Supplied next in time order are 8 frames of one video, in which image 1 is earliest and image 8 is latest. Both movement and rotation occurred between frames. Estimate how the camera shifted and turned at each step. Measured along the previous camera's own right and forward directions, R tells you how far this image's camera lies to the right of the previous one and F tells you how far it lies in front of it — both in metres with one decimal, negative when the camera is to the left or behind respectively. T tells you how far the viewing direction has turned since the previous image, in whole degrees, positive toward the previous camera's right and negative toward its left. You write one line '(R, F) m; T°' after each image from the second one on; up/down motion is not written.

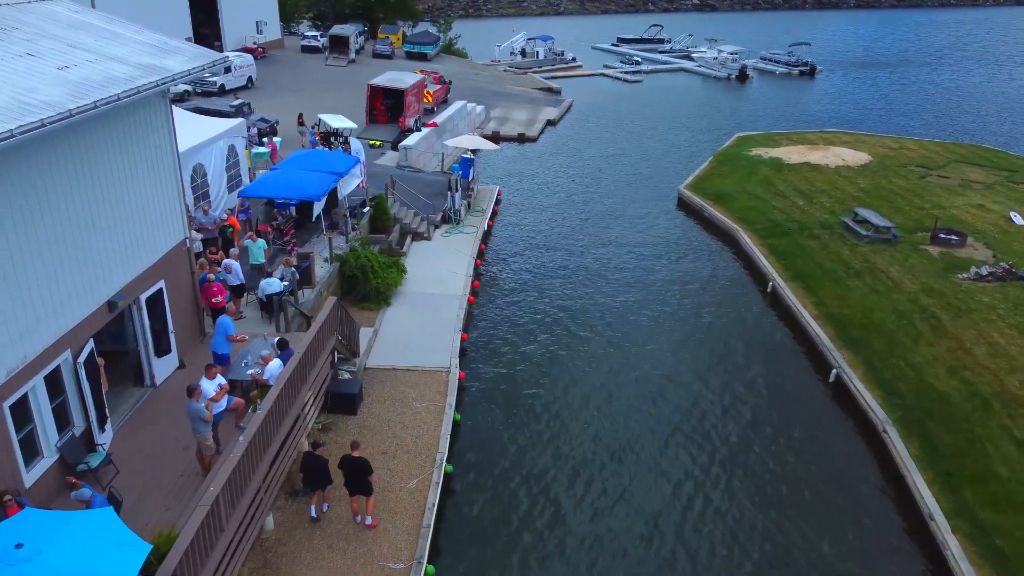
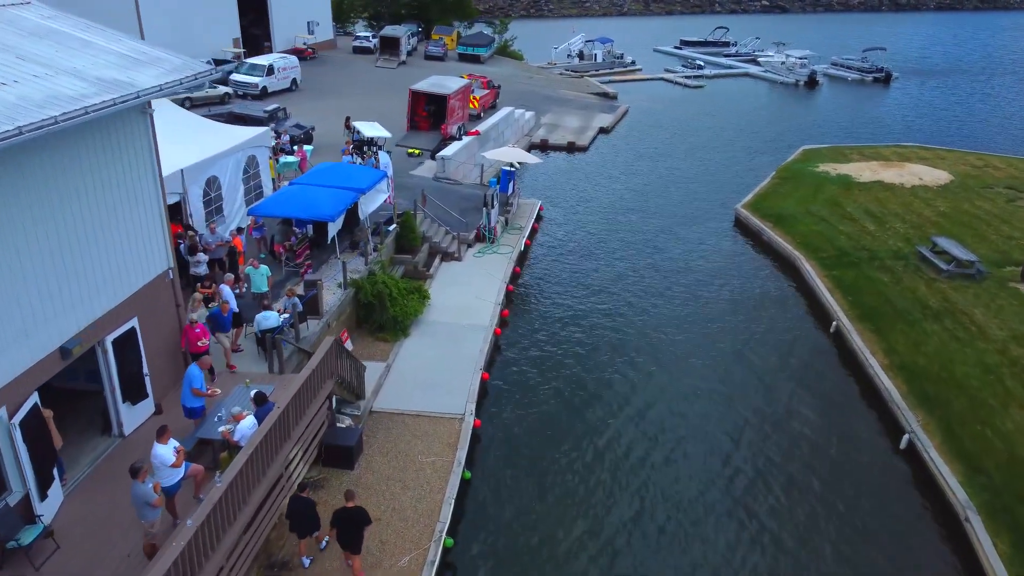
(+0.6, +1.8) m; -4°
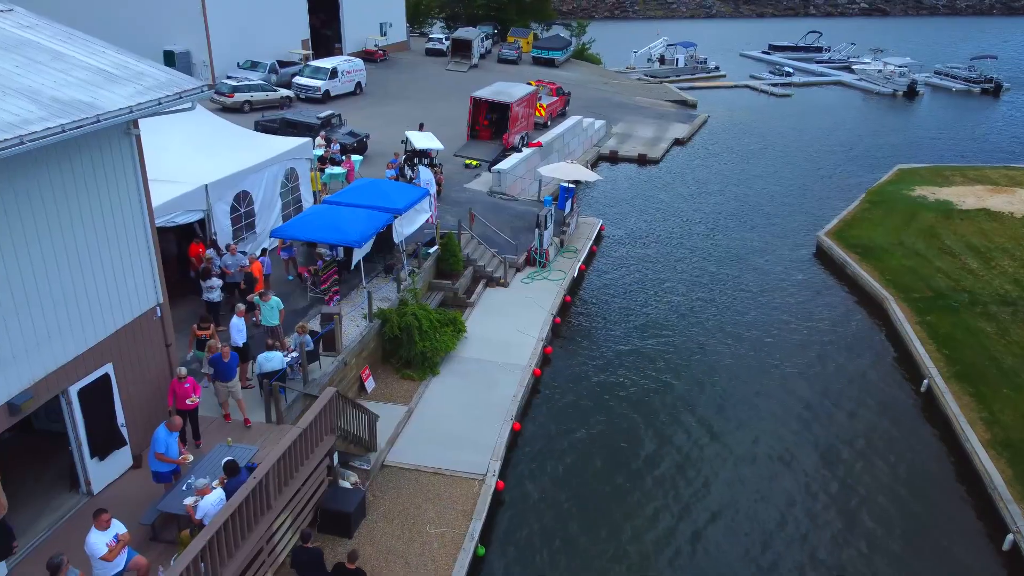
(+0.7, +1.7) m; -5°
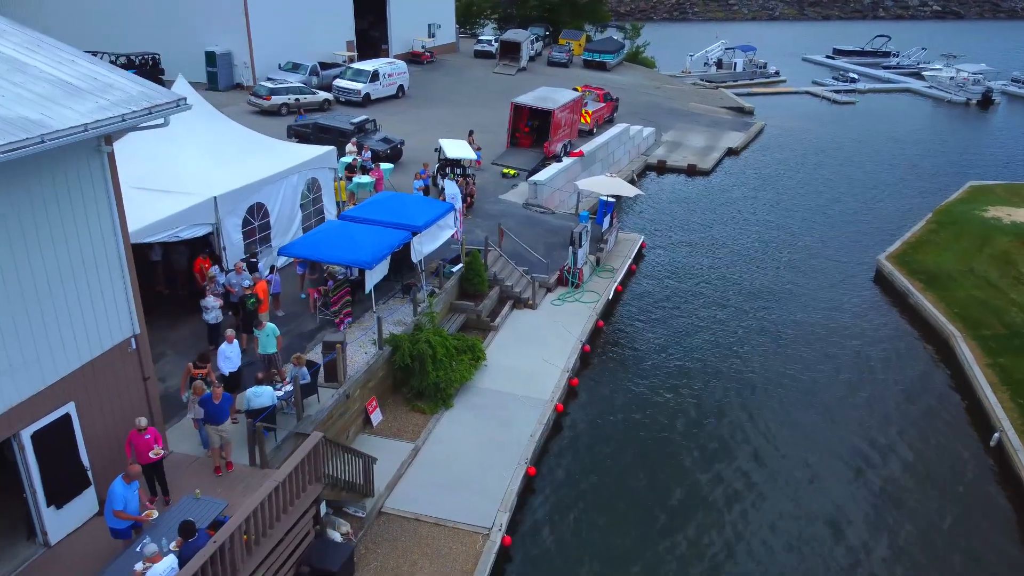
(+0.5, +1.3) m; -4°
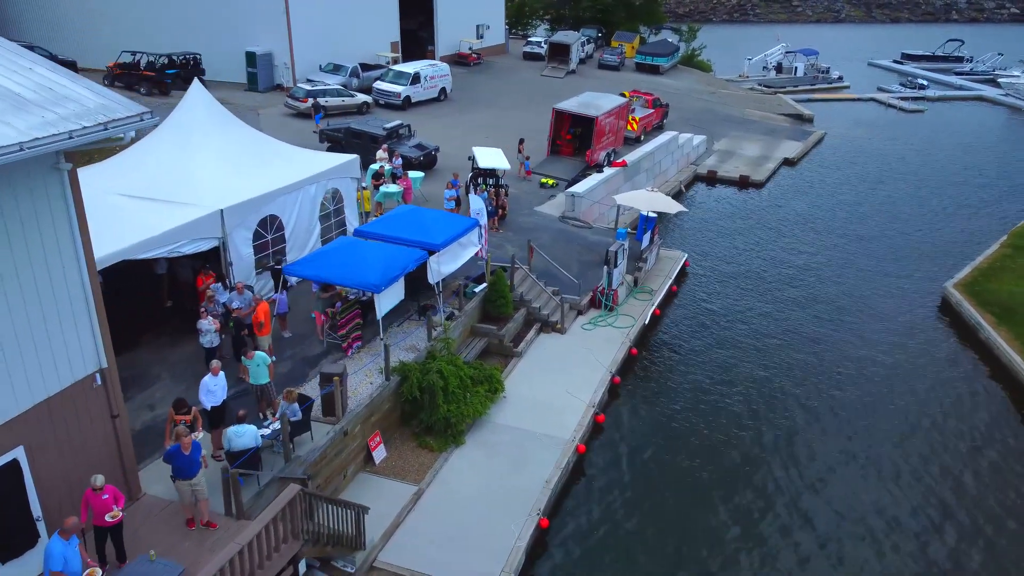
(+0.5, +1.3) m; -4°
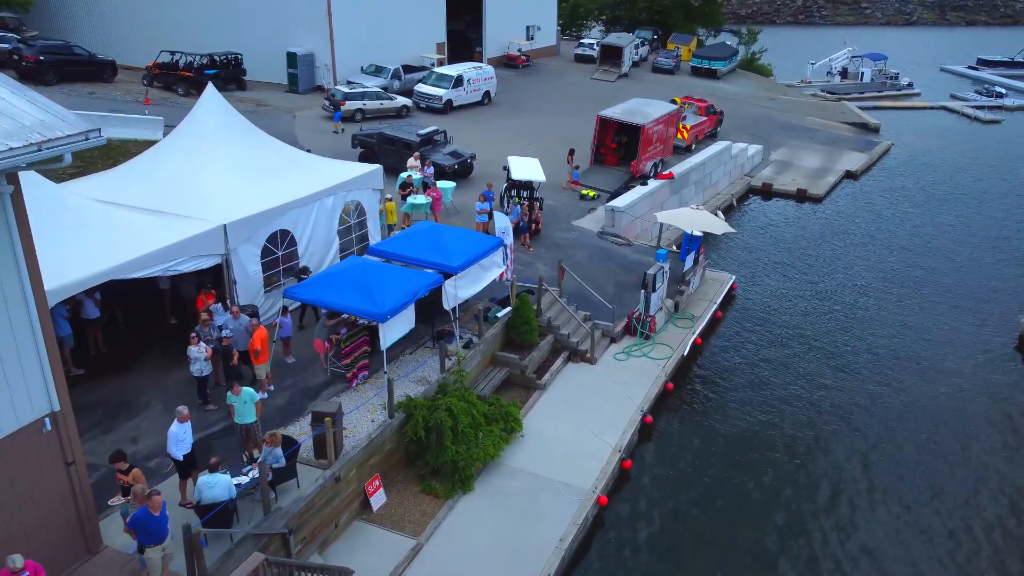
(+0.5, +1.3) m; -4°
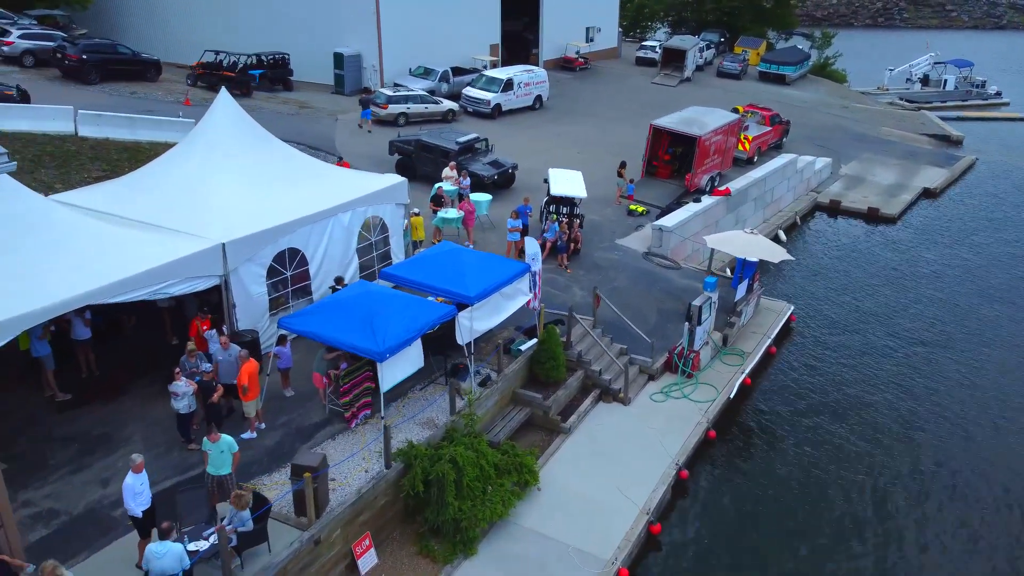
(+0.6, +1.4) m; -4°
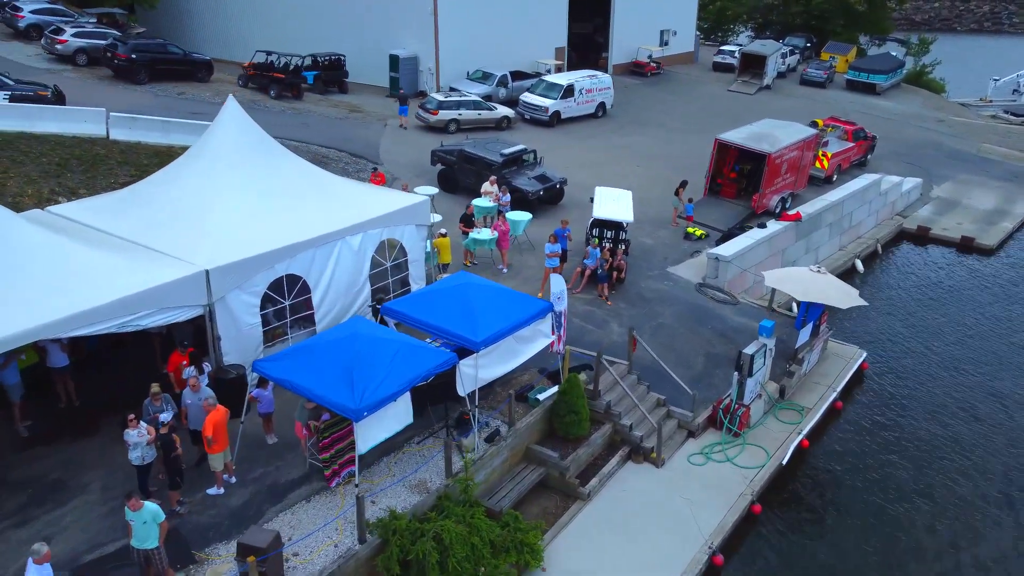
(+0.8, +1.7) m; -5°
